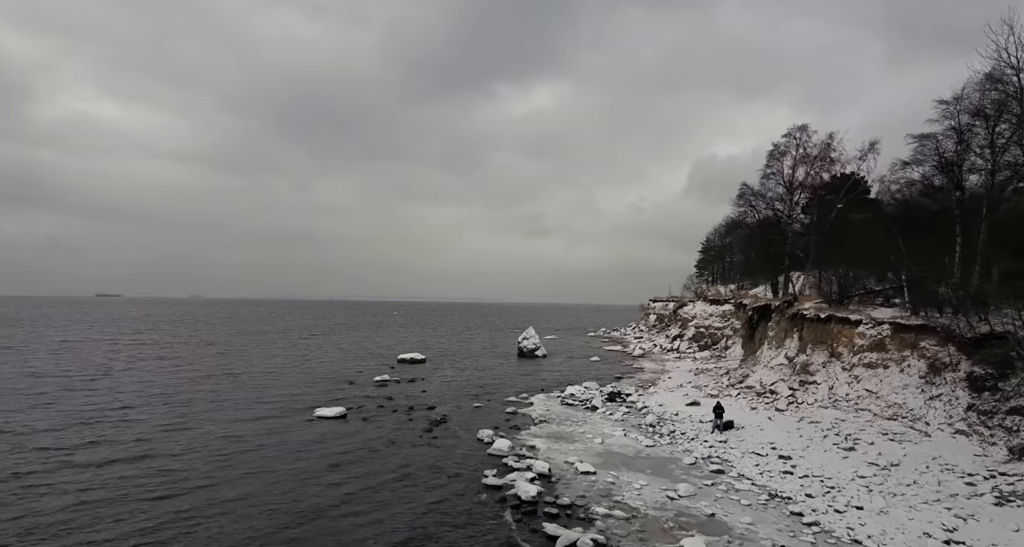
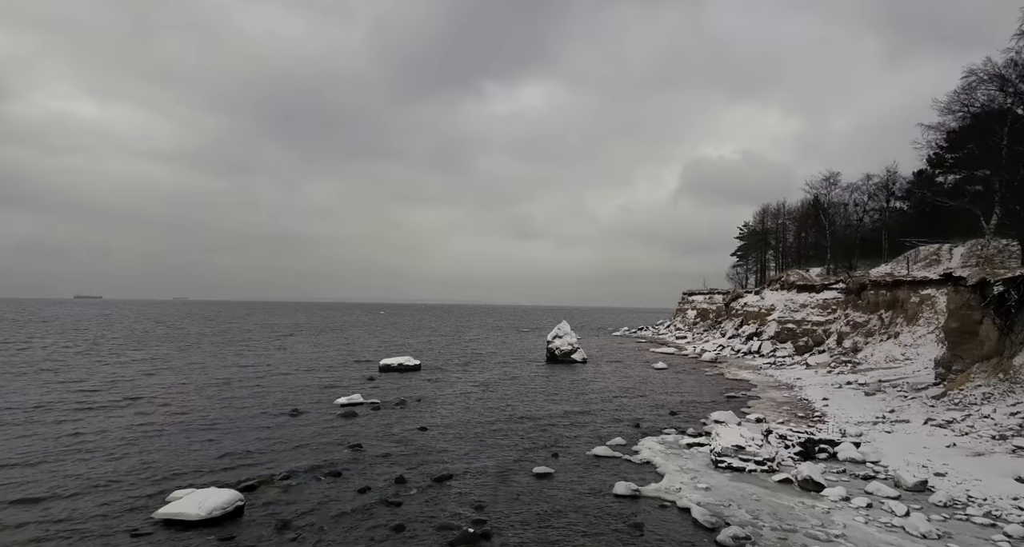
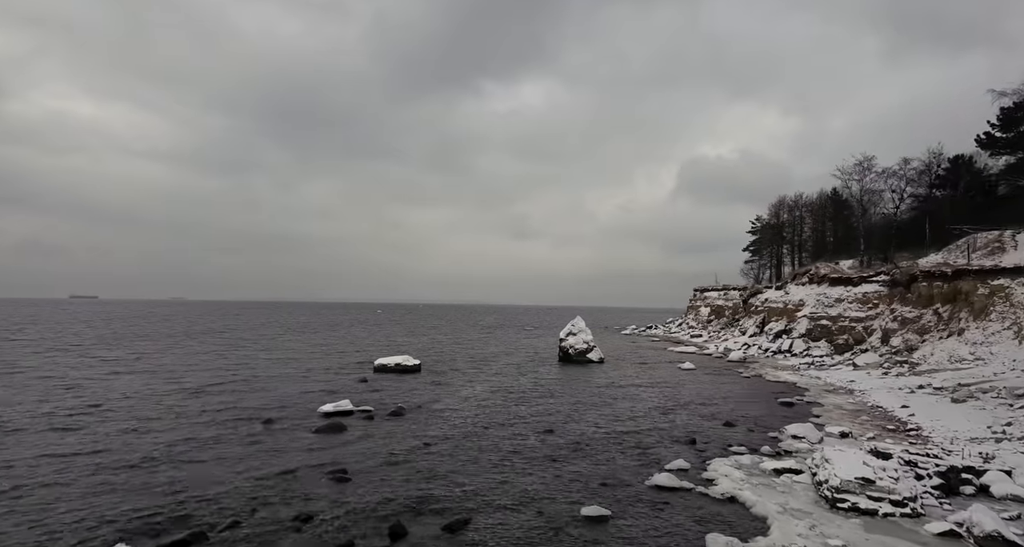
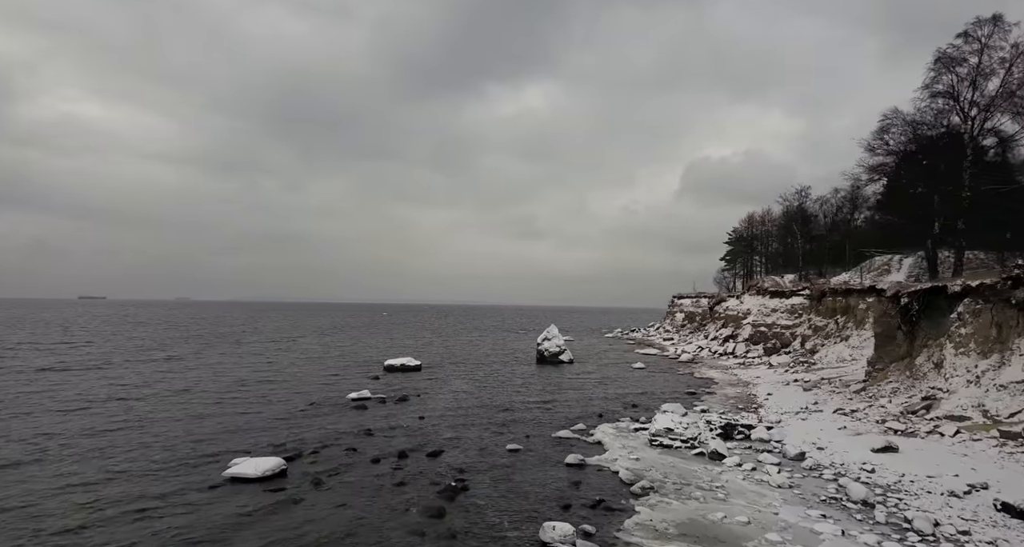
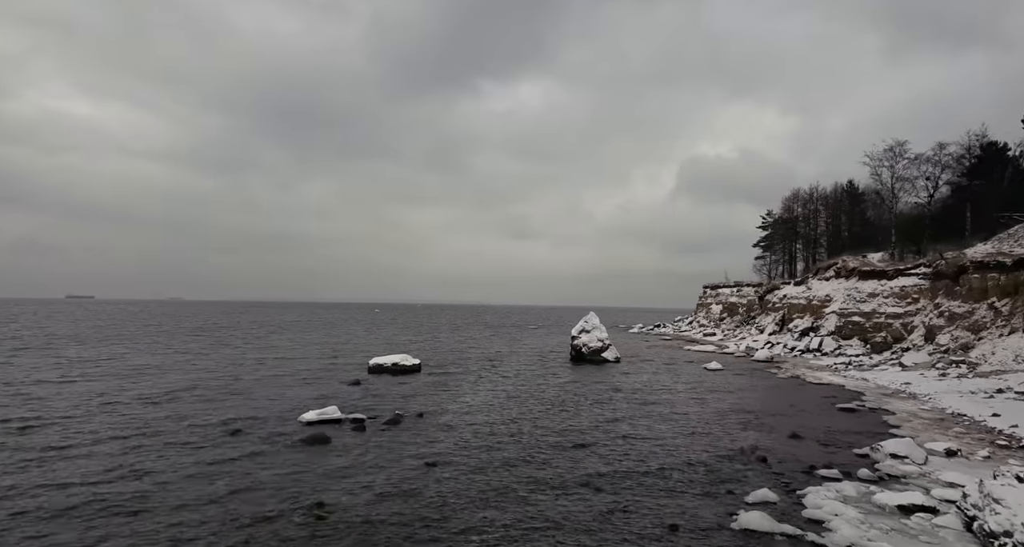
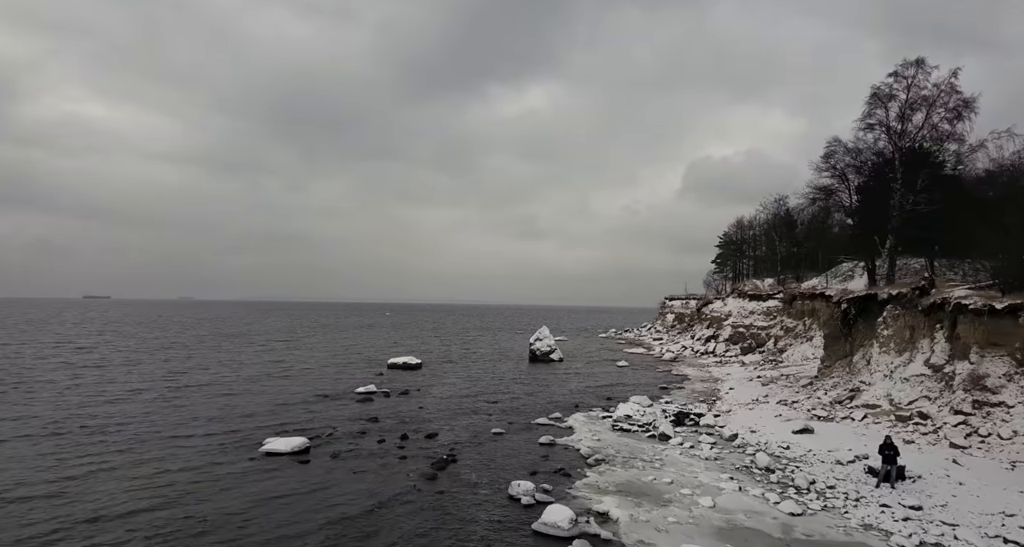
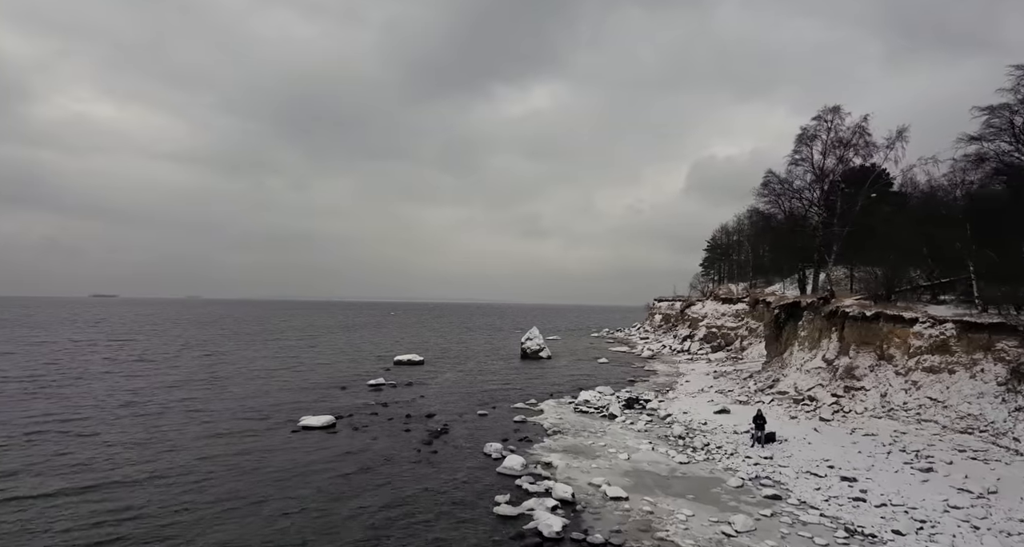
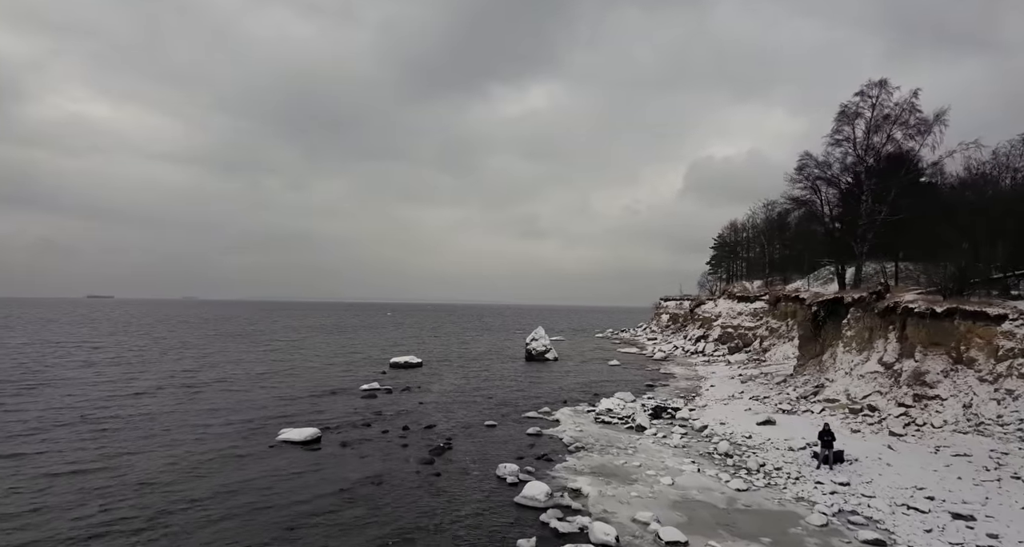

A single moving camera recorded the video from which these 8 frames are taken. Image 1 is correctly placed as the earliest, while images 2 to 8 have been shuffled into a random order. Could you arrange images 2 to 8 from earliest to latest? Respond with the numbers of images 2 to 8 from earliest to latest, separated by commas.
7, 8, 6, 4, 2, 3, 5
